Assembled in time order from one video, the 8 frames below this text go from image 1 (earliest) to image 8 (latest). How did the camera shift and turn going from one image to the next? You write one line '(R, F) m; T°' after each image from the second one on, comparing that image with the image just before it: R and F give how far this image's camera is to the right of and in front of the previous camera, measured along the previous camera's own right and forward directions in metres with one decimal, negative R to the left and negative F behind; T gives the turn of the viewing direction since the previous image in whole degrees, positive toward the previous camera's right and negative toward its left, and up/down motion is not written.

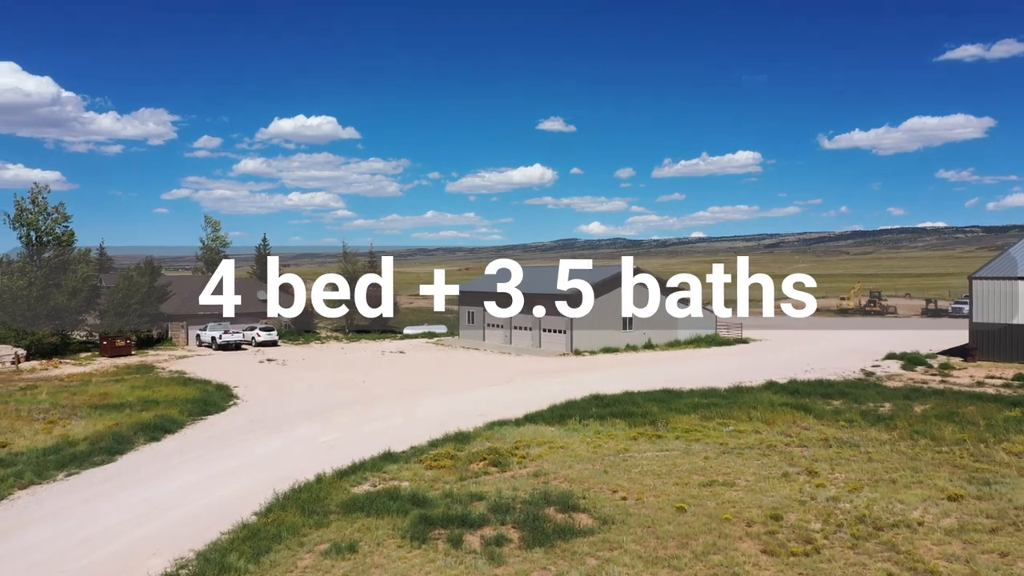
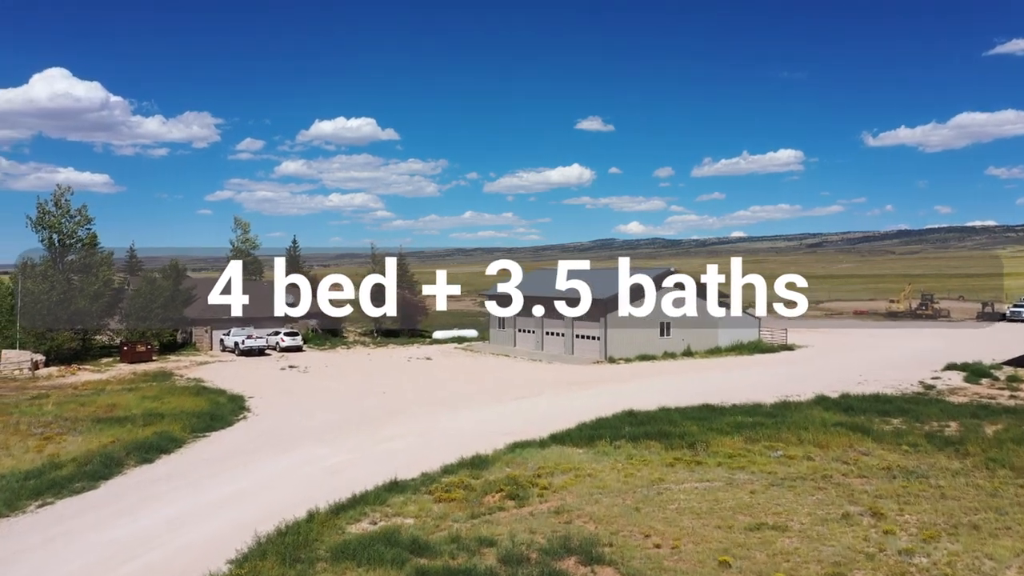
(+0.3, +1.8) m; -3°
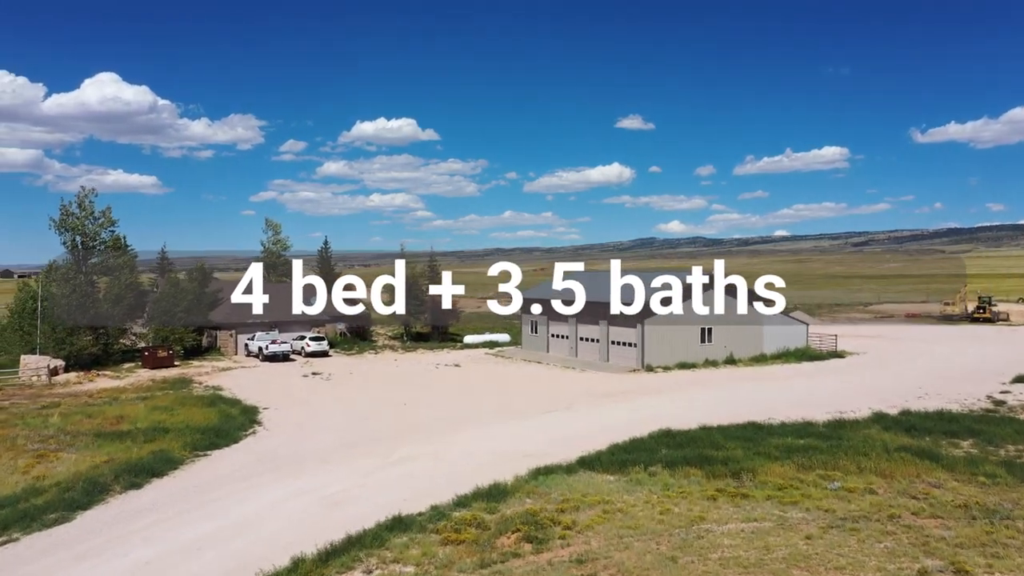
(+0.3, +1.8) m; -3°
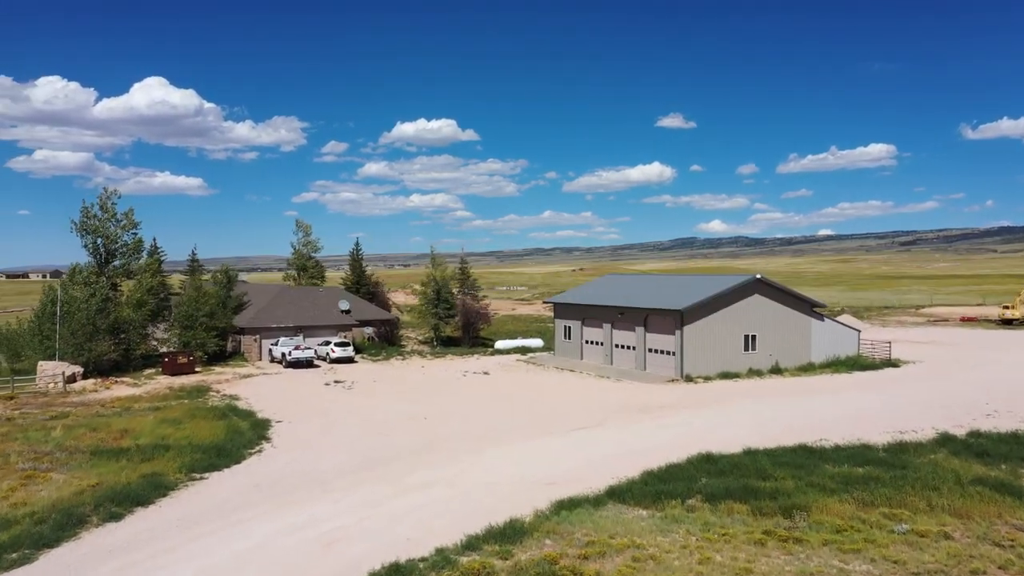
(+0.4, +1.8) m; -3°
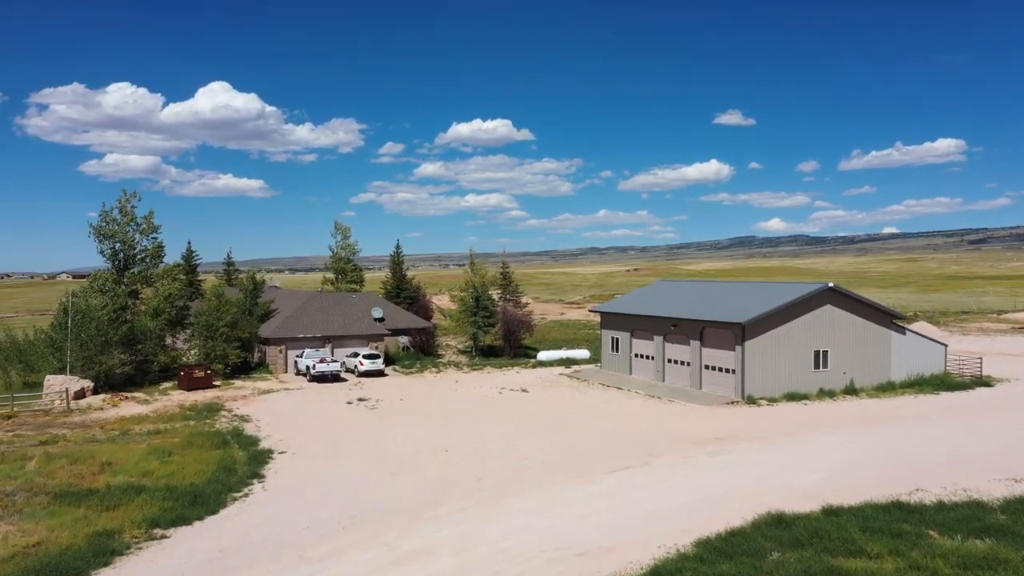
(+0.6, +3.4) m; -4°
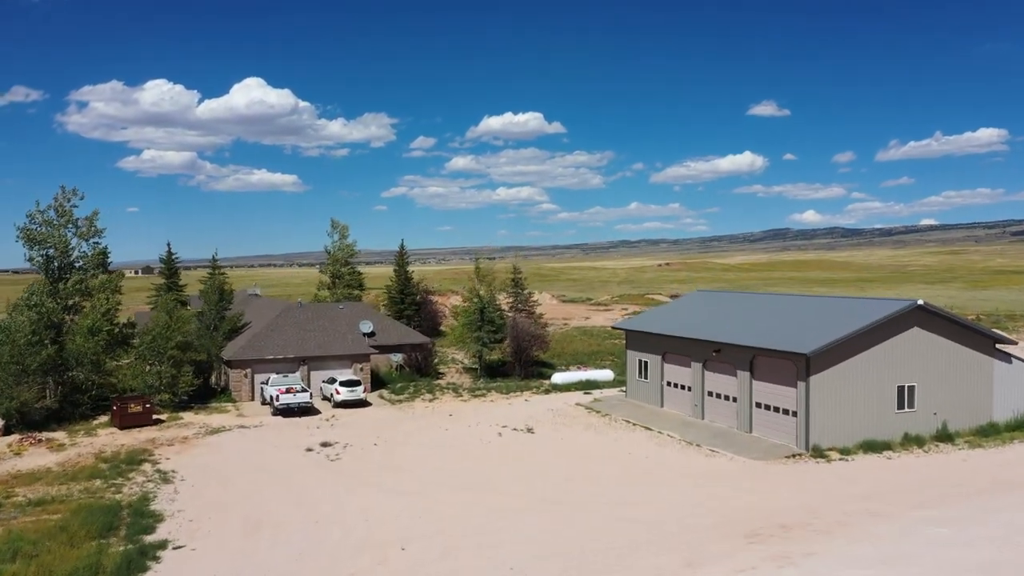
(+1.0, +6.5) m; -2°
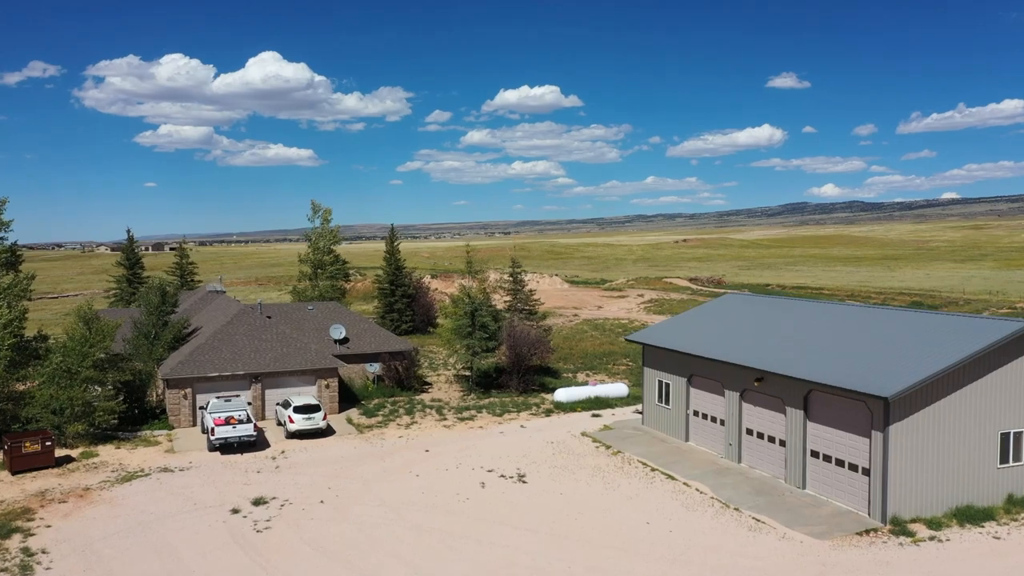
(+0.8, +5.9) m; -1°
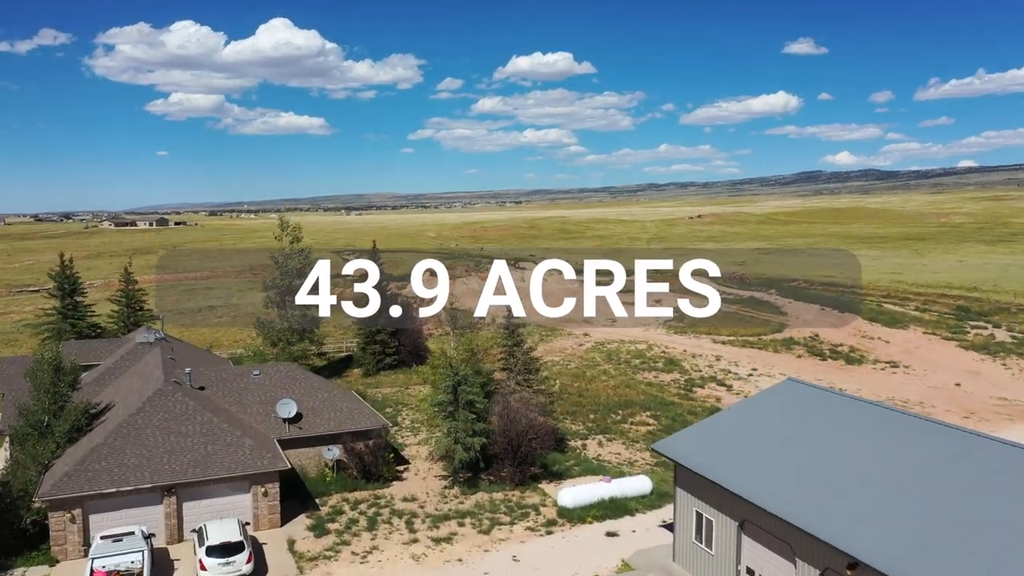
(+0.6, +6.9) m; -1°
